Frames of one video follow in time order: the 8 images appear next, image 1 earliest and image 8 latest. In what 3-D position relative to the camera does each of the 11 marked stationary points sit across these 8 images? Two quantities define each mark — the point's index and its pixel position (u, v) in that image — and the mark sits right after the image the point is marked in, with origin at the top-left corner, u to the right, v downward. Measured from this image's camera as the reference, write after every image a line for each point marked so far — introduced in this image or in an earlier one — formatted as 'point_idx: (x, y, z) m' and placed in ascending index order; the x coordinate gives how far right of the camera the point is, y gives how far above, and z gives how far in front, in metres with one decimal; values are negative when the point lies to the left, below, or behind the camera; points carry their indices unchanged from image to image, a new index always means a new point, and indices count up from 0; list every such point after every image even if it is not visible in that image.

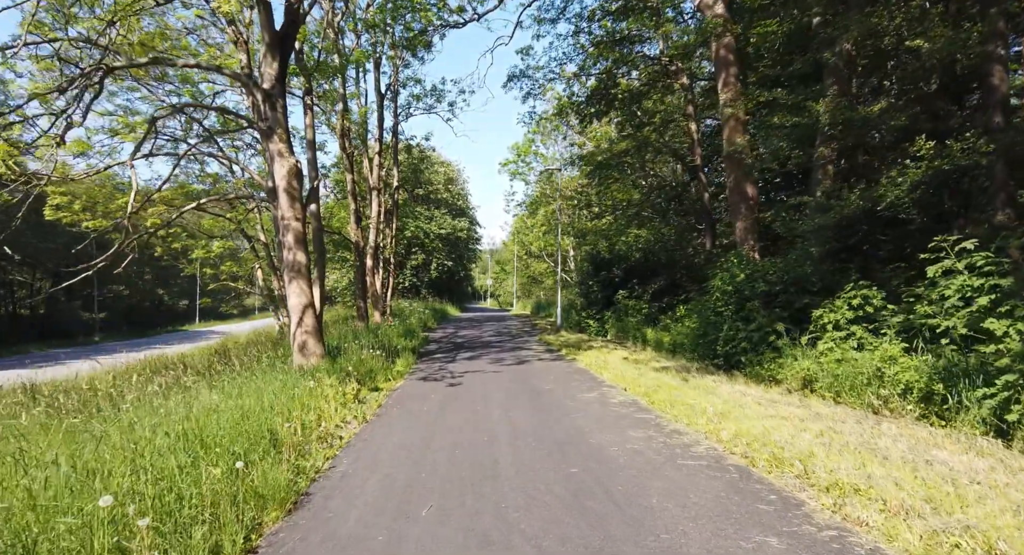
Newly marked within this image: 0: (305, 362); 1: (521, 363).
0: (-4.1, -1.7, +12.1) m
1: (+0.2, -2.0, +13.9) m
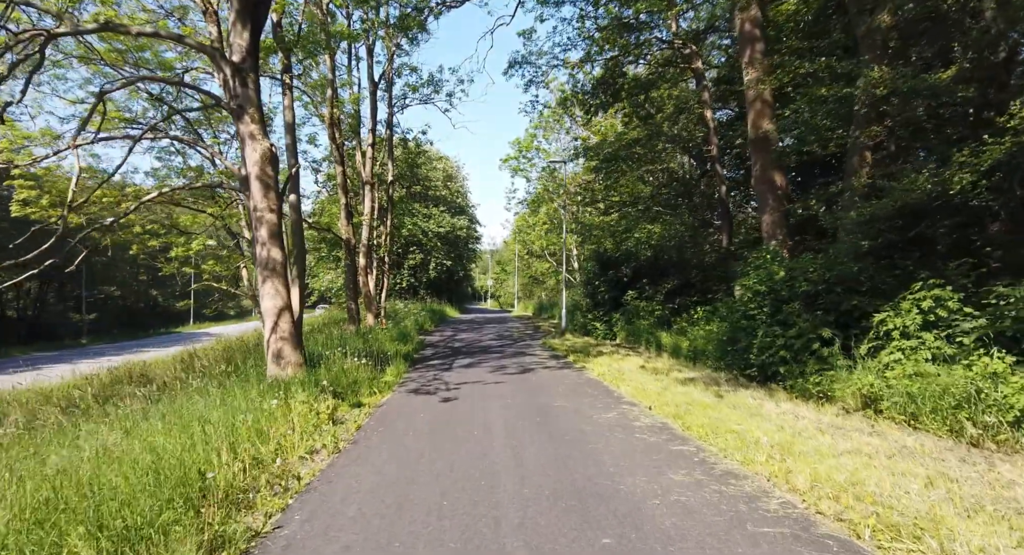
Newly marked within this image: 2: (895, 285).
0: (-4.0, -1.7, +10.7) m
1: (+0.2, -1.9, +12.5) m
2: (+5.5, -0.1, +8.9) m
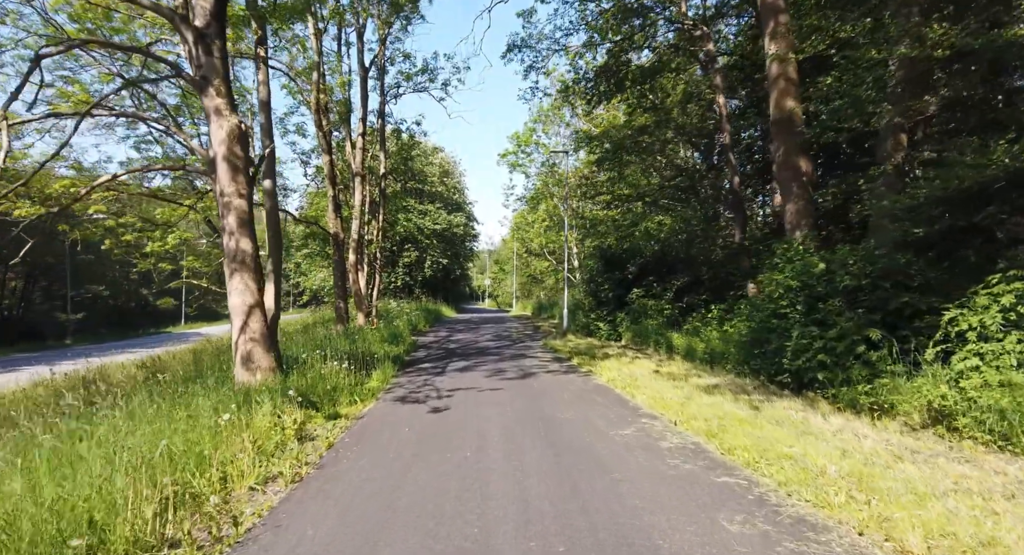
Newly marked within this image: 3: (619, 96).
0: (-4.0, -1.6, +9.5) m
1: (+0.2, -1.8, +11.3) m
2: (+5.5, 0.0, +7.7) m
3: (+3.2, +5.6, +19.9) m
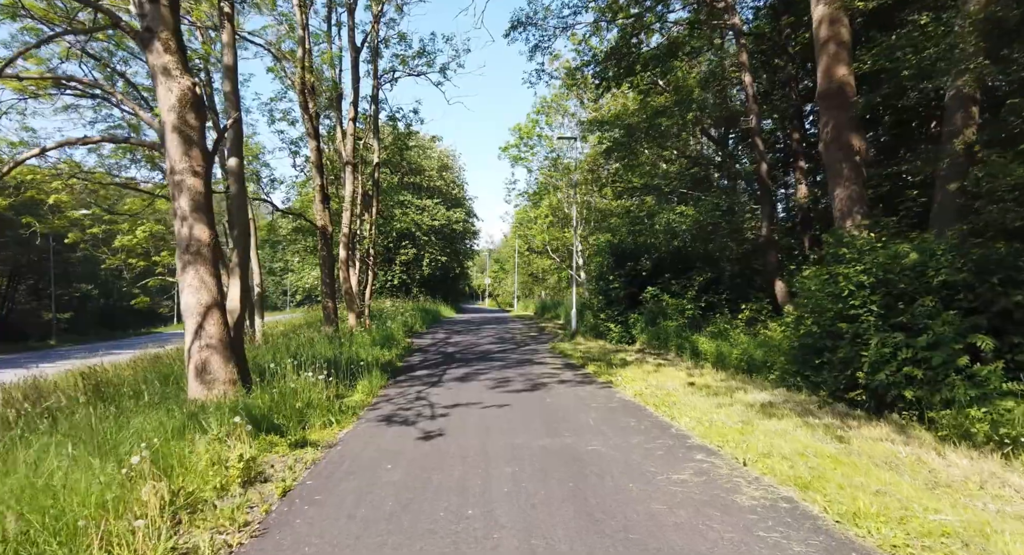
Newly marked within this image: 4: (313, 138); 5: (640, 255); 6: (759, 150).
0: (-3.9, -1.5, +7.9) m
1: (+0.3, -1.8, +9.7) m
2: (+5.7, +0.1, +6.1) m
3: (+3.3, +5.7, +18.3) m
4: (-5.8, +4.0, +17.9) m
5: (+4.0, +0.7, +19.0) m
6: (+6.4, +3.3, +16.0) m
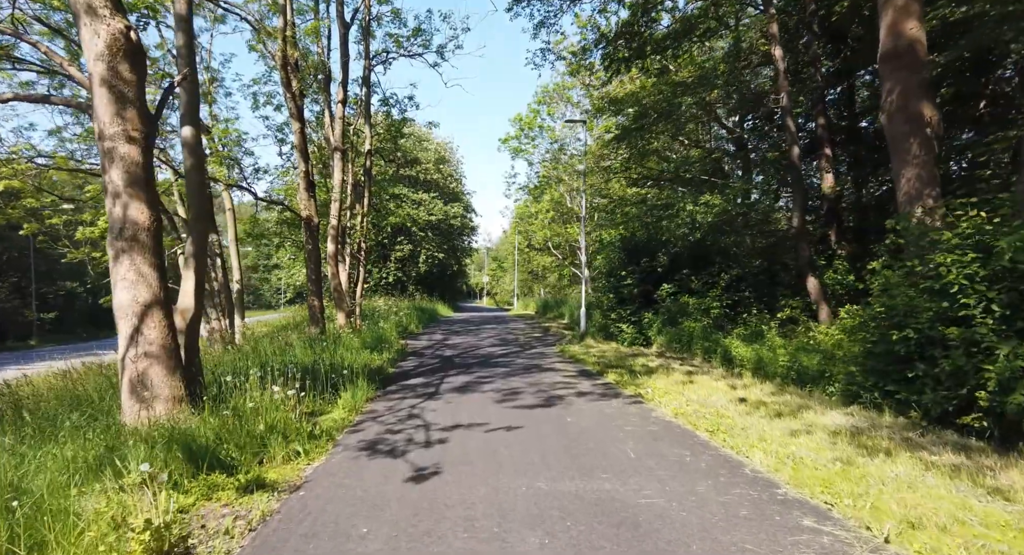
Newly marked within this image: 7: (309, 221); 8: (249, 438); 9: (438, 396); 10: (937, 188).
0: (-3.8, -1.4, +6.3) m
1: (+0.4, -1.7, +8.1) m
2: (+5.8, +0.1, +4.5) m
3: (+3.4, +5.8, +16.7) m
4: (-5.7, +4.2, +16.3) m
5: (+4.1, +0.8, +17.4) m
6: (+6.5, +3.4, +14.5) m
7: (-5.4, +1.5, +16.4) m
8: (-2.5, -1.5, +5.9) m
9: (-1.1, -1.8, +9.2) m
10: (+6.0, +1.3, +8.7) m
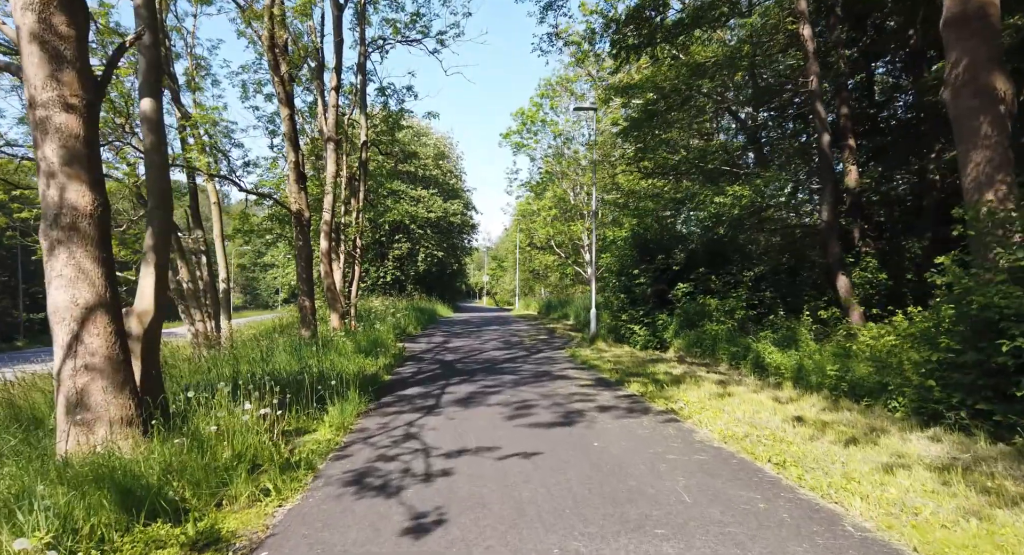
0: (-3.6, -1.4, +5.2) m
1: (+0.6, -1.6, +7.0) m
2: (+6.0, +0.2, +3.4) m
3: (+3.5, +5.9, +15.6) m
4: (-5.5, +4.2, +15.1) m
5: (+4.2, +0.8, +16.3) m
6: (+6.7, +3.4, +13.4) m
7: (-5.3, +1.6, +15.3) m
8: (-2.3, -1.5, +4.7) m
9: (-1.0, -1.7, +8.1) m
10: (+6.2, +1.3, +7.6) m
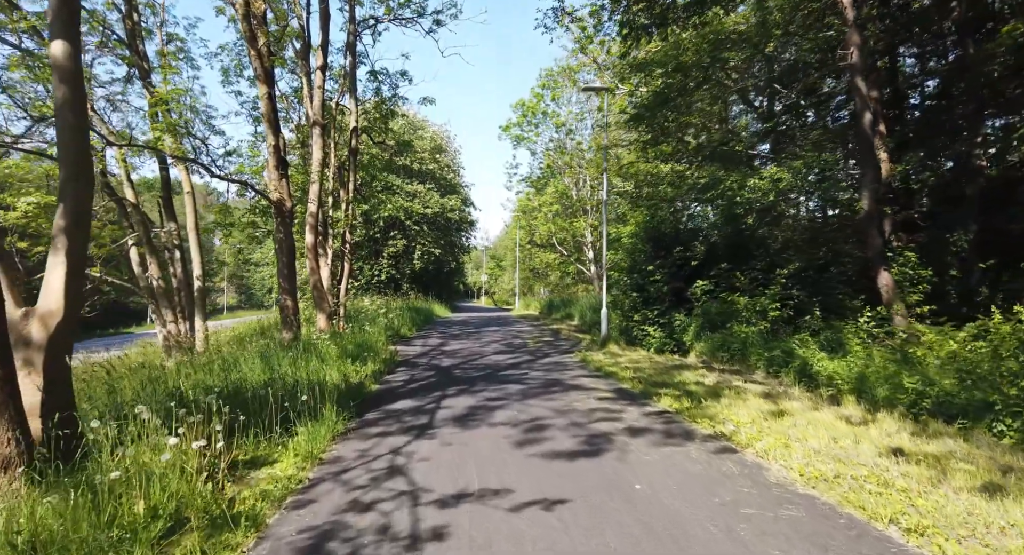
0: (-3.5, -1.3, +3.7) m
1: (+0.7, -1.6, +5.6) m
2: (+6.1, +0.2, +2.0) m
3: (+3.6, +5.9, +14.2) m
4: (-5.5, +4.3, +13.7) m
5: (+4.3, +0.9, +14.9) m
6: (+6.7, +3.5, +12.0) m
7: (-5.2, +1.6, +13.9) m
8: (-2.2, -1.4, +3.3) m
9: (-0.9, -1.7, +6.7) m
10: (+6.3, +1.4, +6.2) m
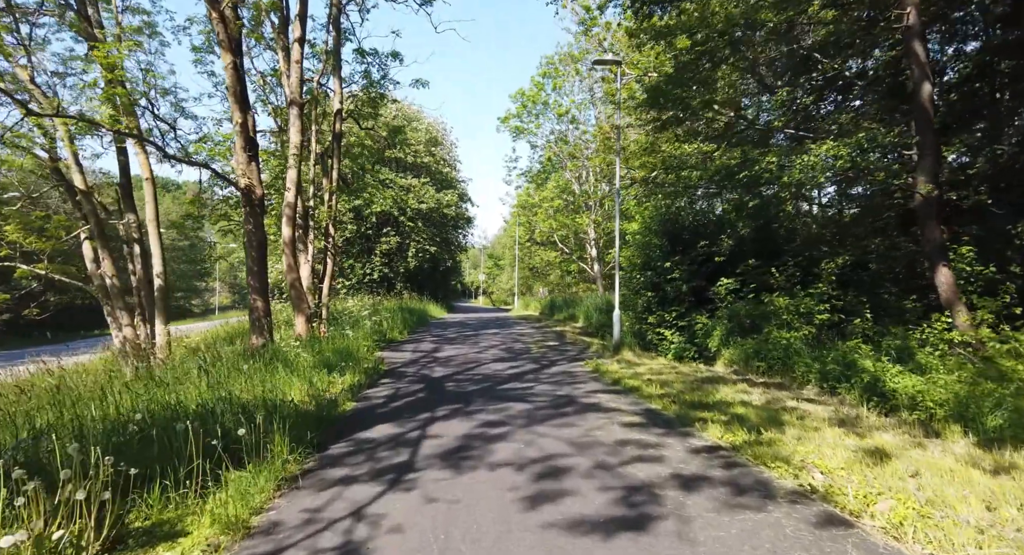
0: (-3.4, -1.3, +2.1) m
1: (+0.7, -1.5, +3.9) m
2: (+6.1, +0.3, +0.4) m
3: (+3.6, +6.0, +12.5) m
4: (-5.4, +4.3, +12.0) m
5: (+4.3, +1.0, +13.3) m
6: (+6.8, +3.6, +10.3) m
7: (-5.2, +1.7, +12.2) m
8: (-2.2, -1.4, +1.6) m
9: (-0.8, -1.6, +5.0) m
10: (+6.3, +1.4, +4.6) m
